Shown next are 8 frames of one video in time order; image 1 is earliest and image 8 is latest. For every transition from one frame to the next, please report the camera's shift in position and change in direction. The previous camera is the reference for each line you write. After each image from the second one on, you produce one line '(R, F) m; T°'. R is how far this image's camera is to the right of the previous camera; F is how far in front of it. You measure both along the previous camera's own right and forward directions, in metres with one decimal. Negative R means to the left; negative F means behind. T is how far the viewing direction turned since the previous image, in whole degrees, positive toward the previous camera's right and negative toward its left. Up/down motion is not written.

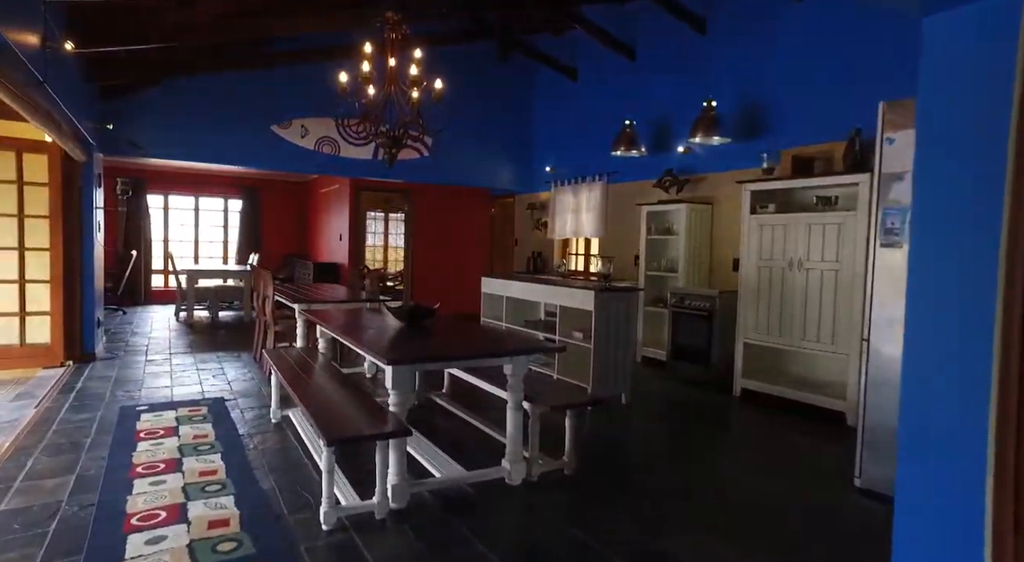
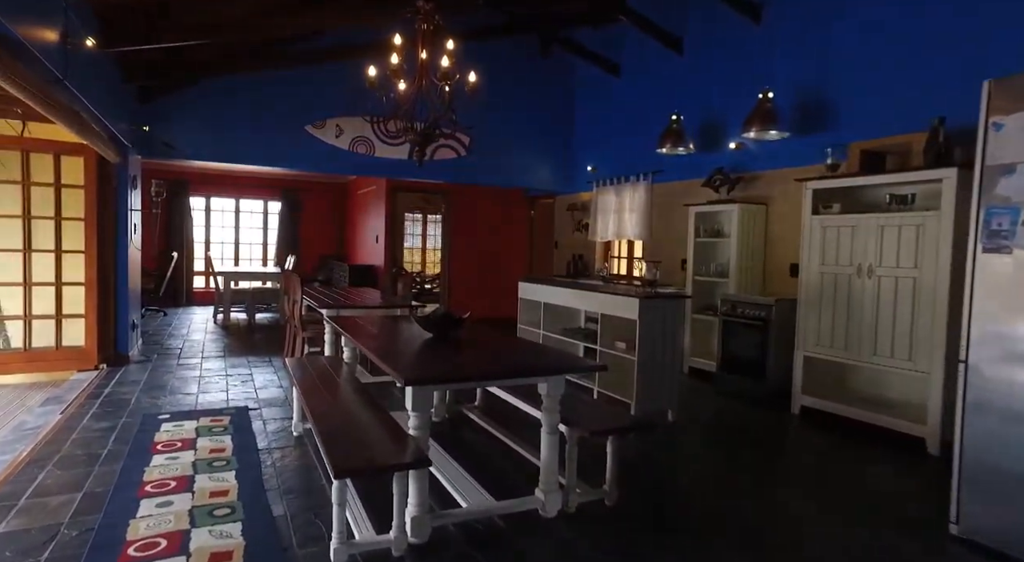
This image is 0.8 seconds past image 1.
(0.0, +0.3) m; -4°
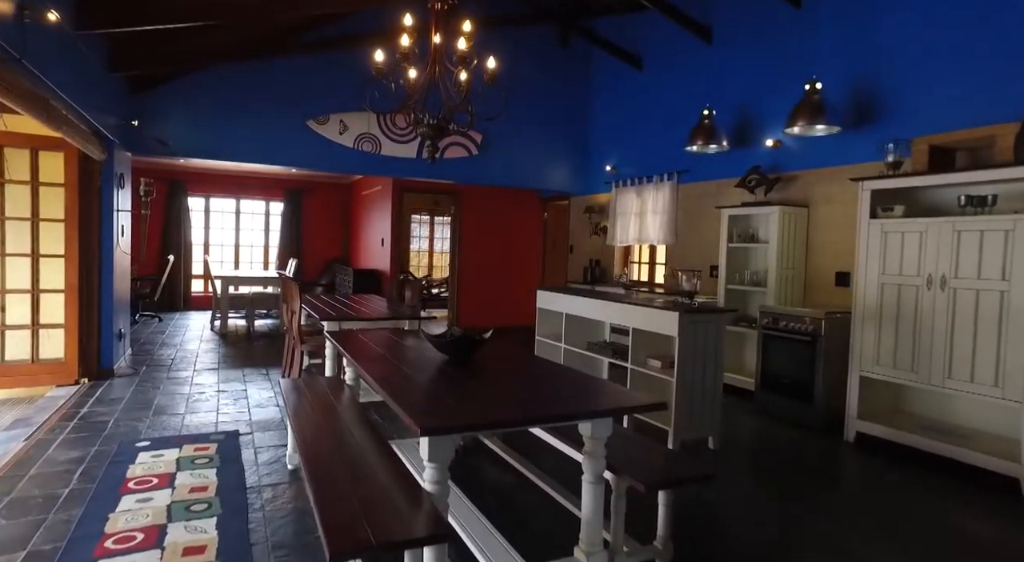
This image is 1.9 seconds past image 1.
(-0.1, +0.5) m; 0°
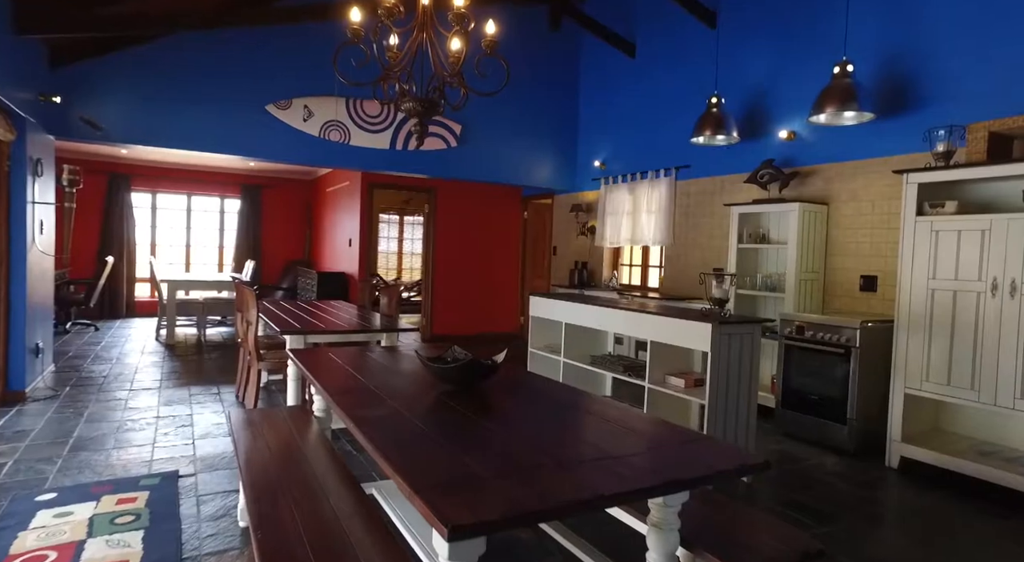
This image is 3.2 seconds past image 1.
(-0.2, +0.6) m; +3°
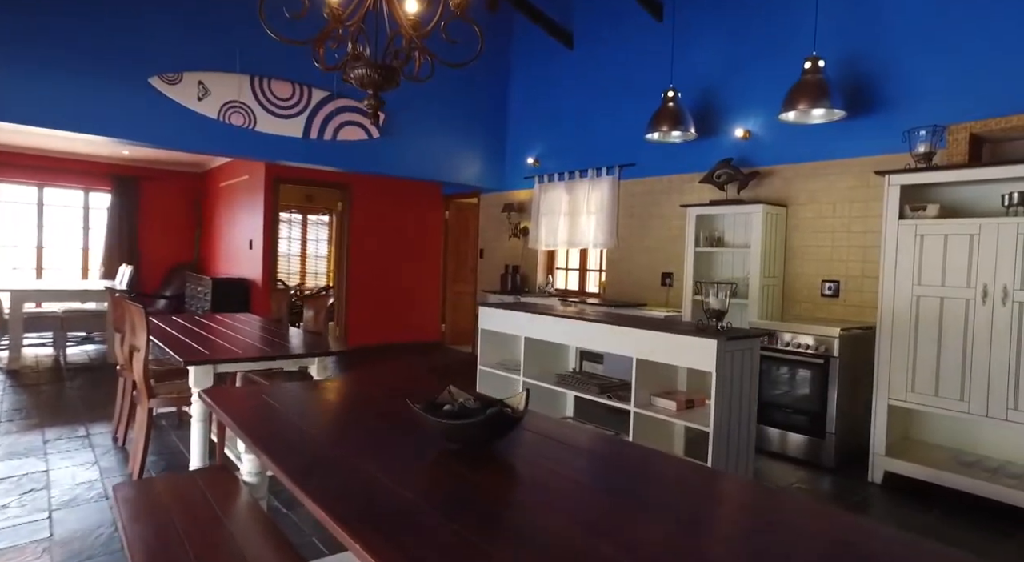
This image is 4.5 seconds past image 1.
(-0.4, +0.6) m; +10°
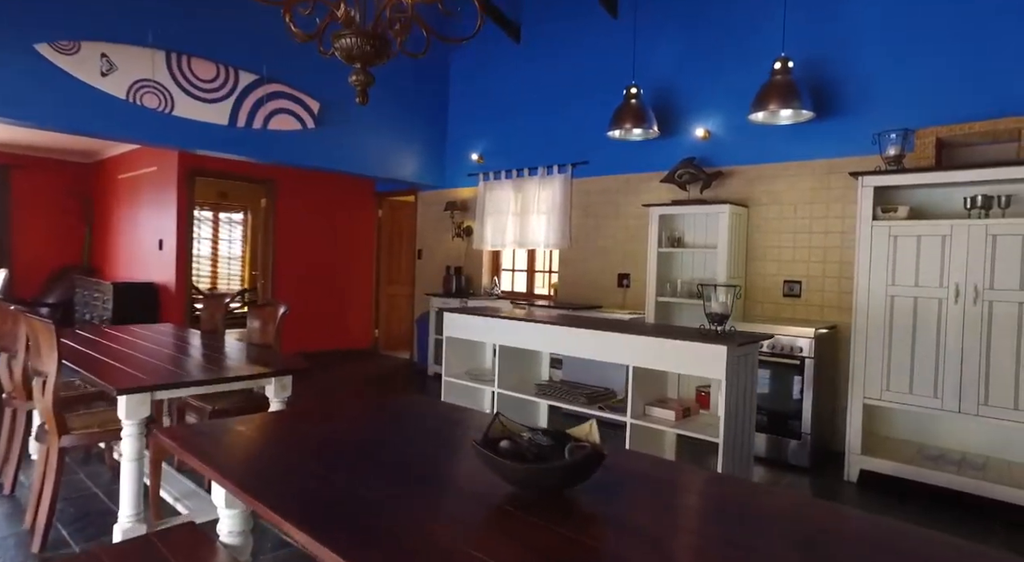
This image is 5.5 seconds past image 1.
(-0.4, +0.3) m; +9°
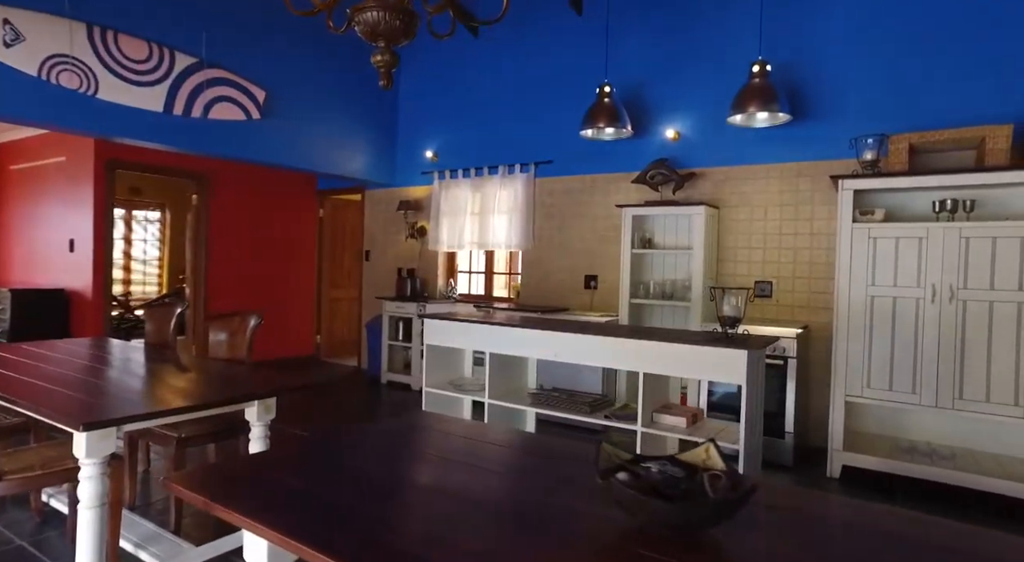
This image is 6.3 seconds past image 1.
(-0.4, +0.2) m; +8°
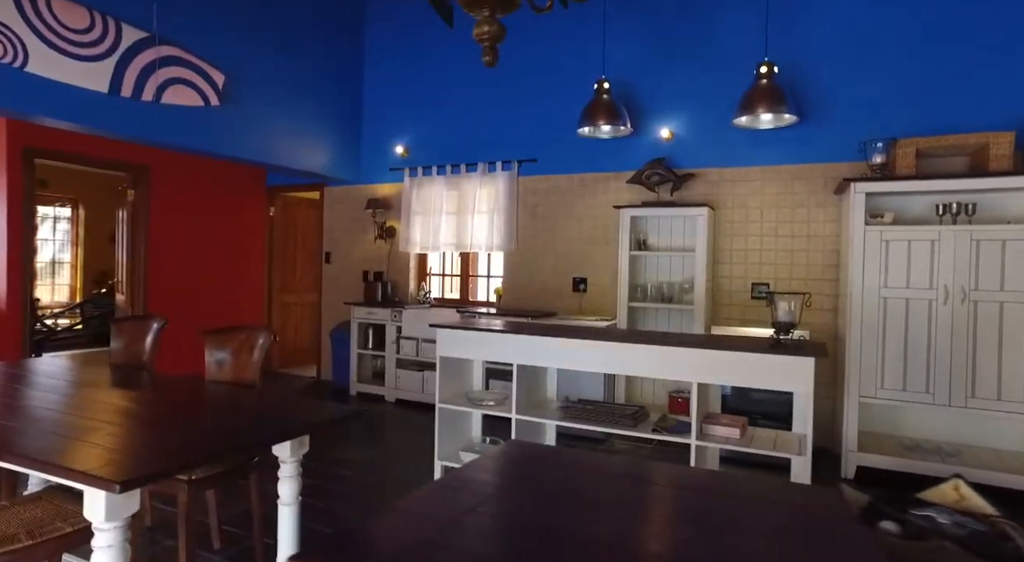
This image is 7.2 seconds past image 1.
(-0.6, +0.3) m; +8°
